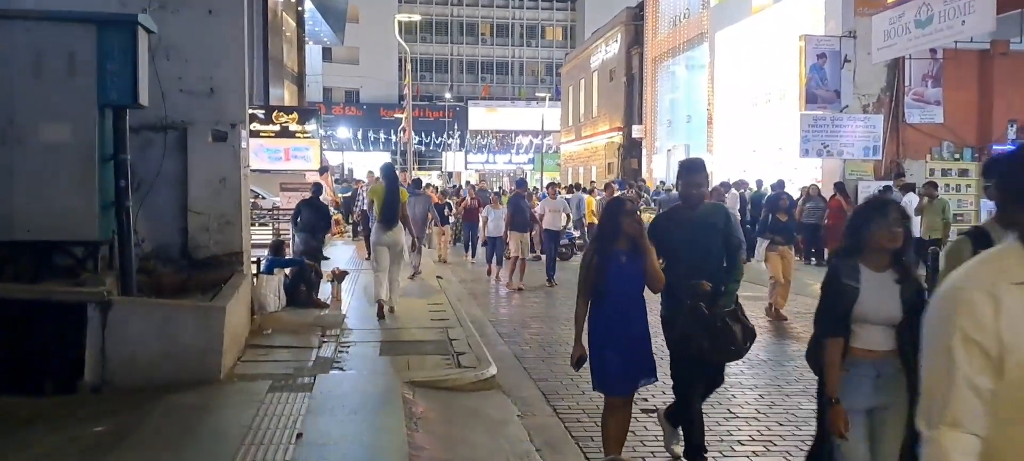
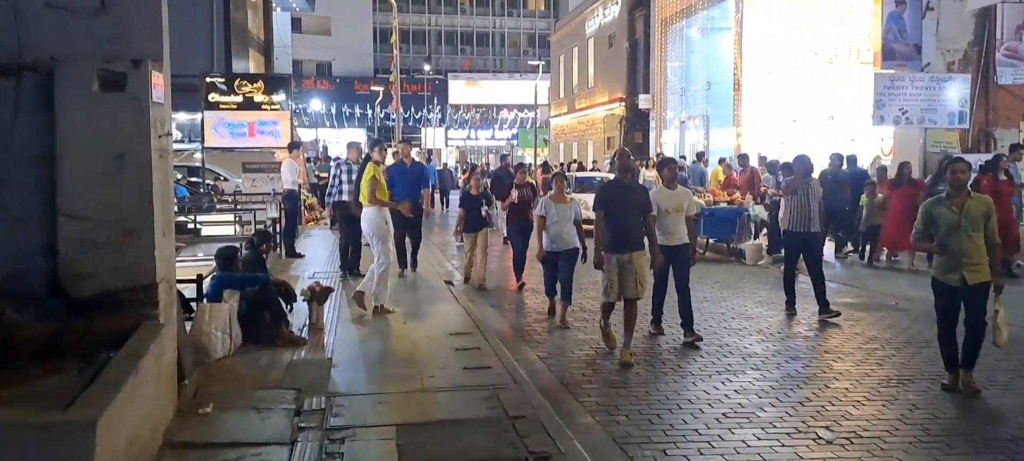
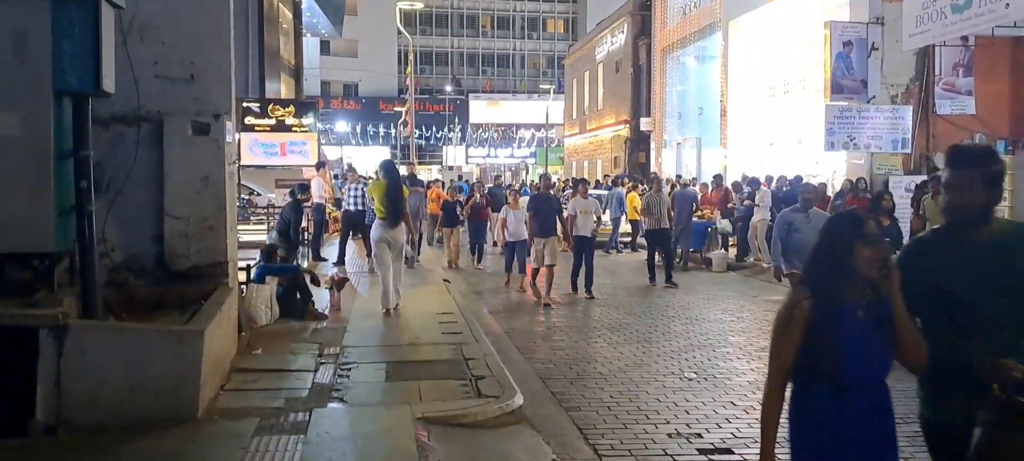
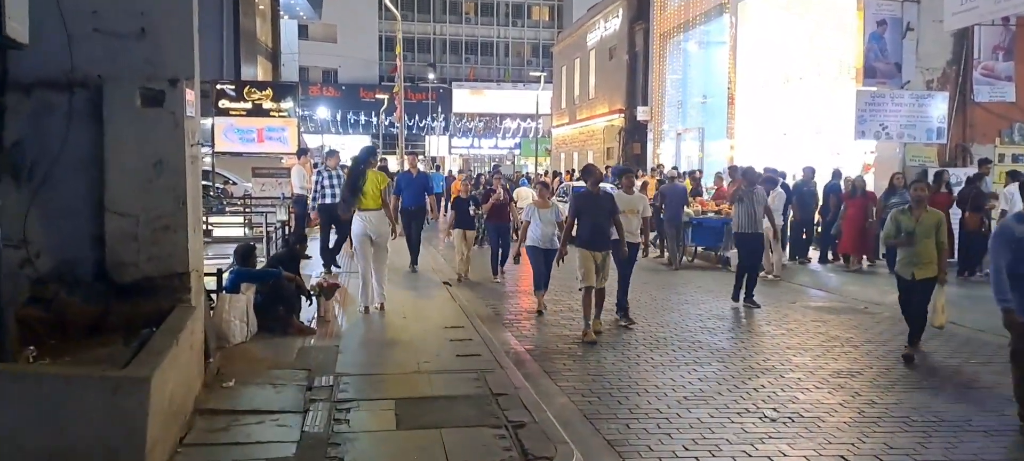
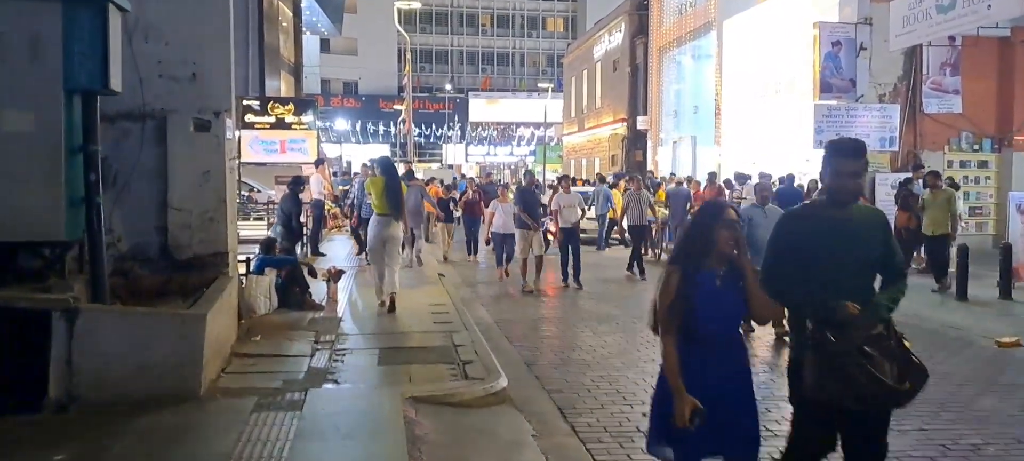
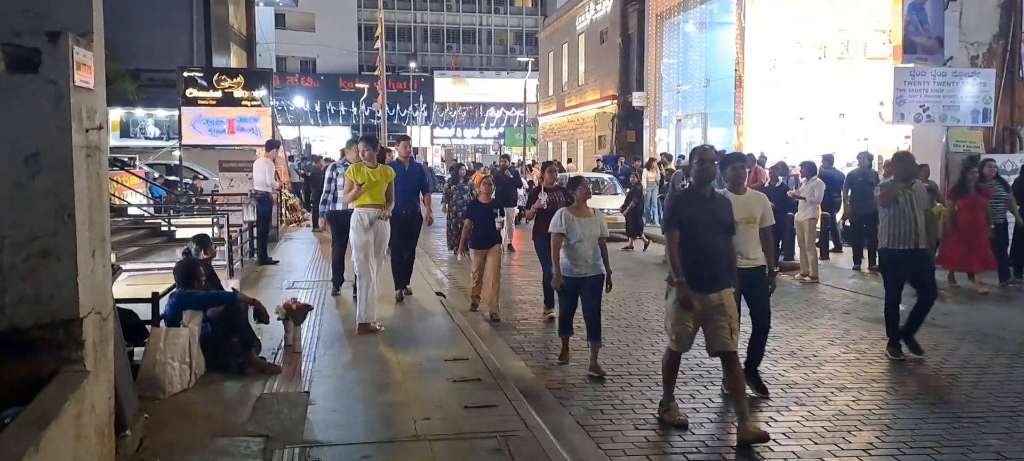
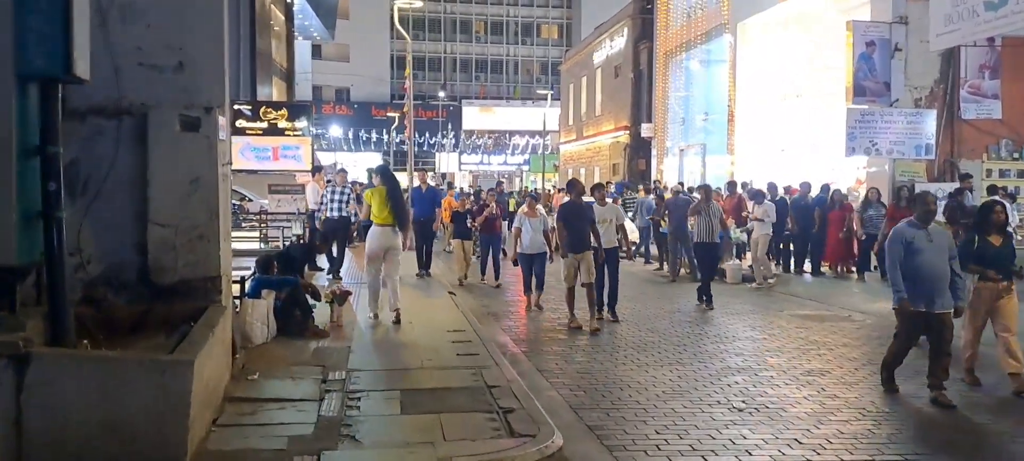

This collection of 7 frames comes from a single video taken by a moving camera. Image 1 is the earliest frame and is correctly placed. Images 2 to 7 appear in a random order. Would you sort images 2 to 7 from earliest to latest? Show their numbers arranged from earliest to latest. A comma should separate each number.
5, 3, 7, 4, 2, 6
